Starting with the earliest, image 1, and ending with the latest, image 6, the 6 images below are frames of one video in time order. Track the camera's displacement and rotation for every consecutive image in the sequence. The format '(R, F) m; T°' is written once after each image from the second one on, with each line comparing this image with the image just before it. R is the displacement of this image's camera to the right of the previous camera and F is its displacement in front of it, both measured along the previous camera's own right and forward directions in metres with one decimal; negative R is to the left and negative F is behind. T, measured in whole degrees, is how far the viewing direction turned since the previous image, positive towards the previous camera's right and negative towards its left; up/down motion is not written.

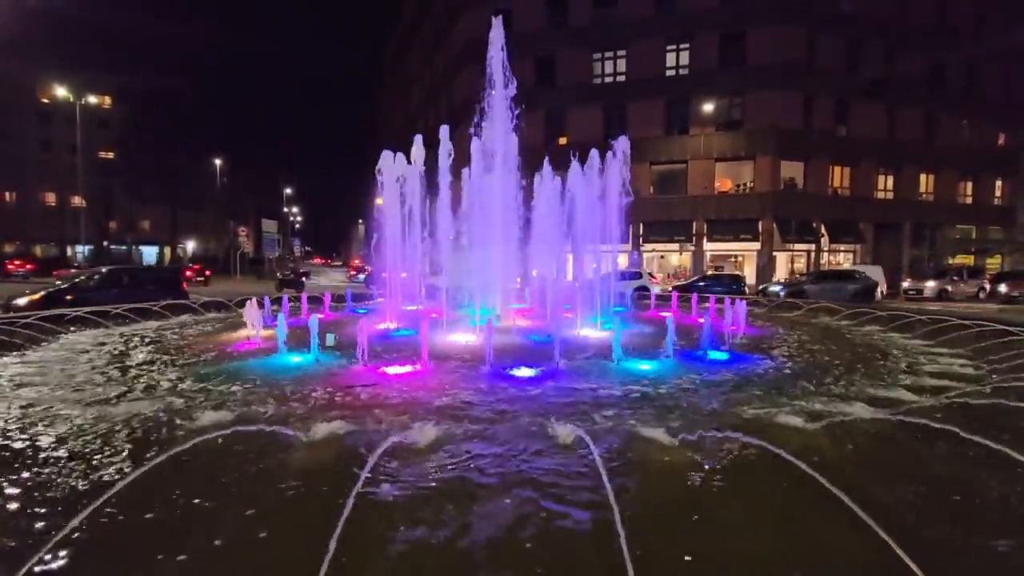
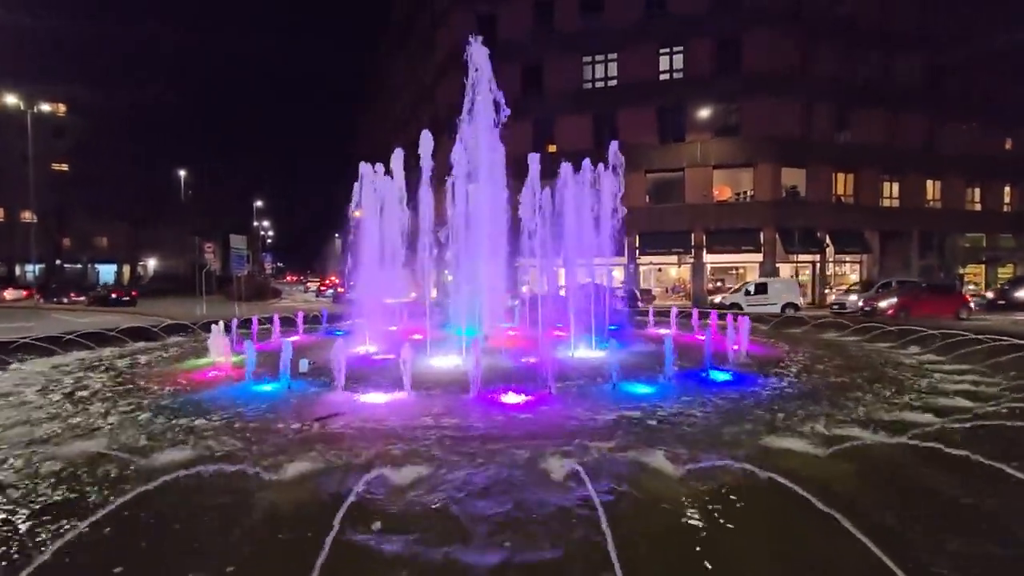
(-0.1, +0.7) m; +2°
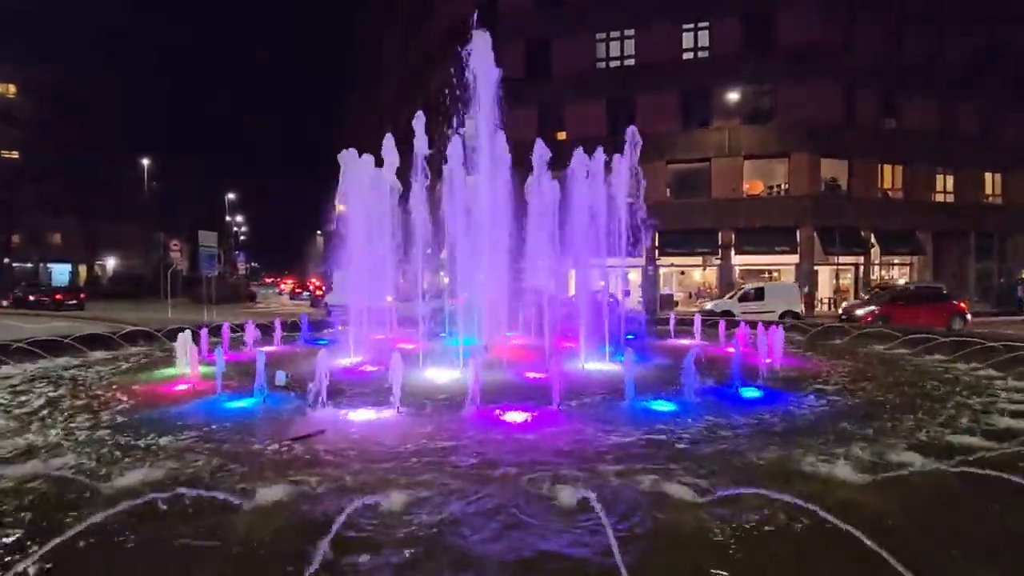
(0.0, +1.1) m; 0°
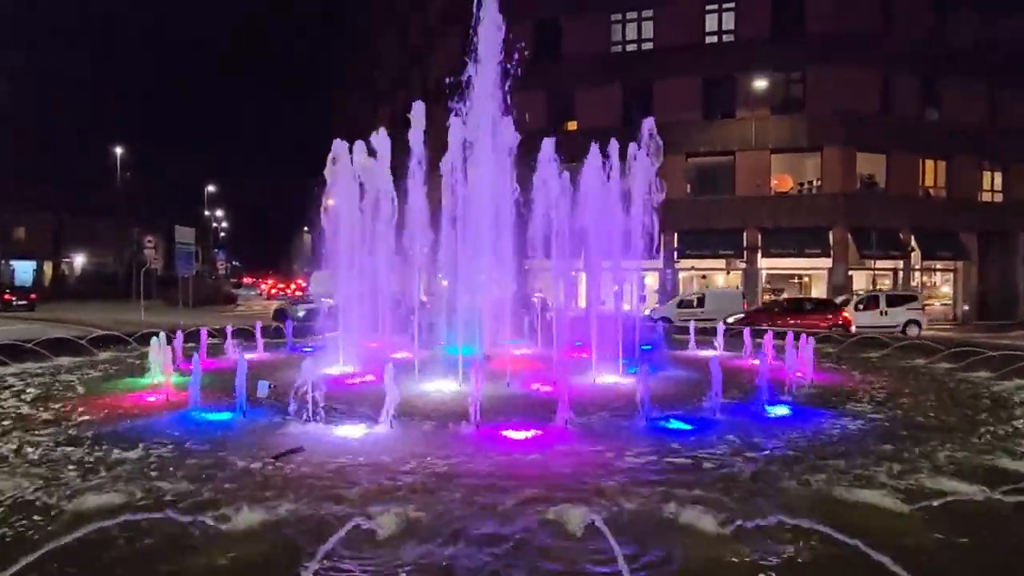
(0.0, +0.8) m; 0°
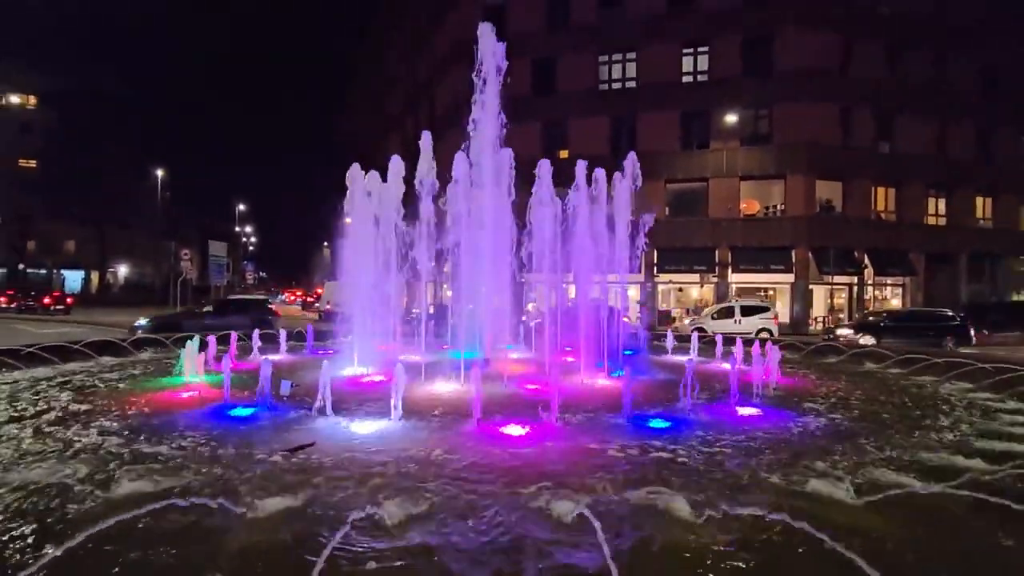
(0.0, -1.0) m; 0°
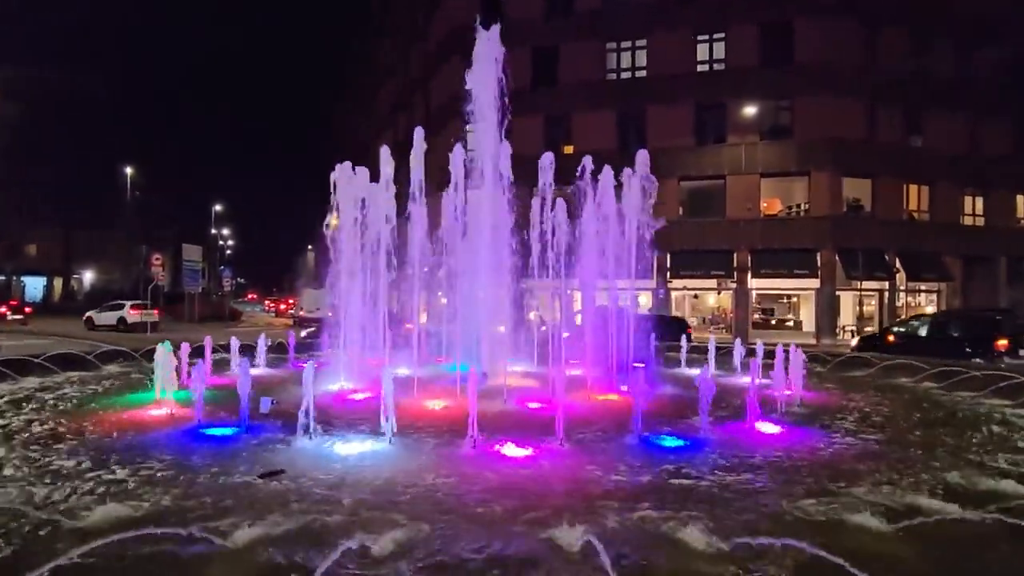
(0.0, +0.7) m; 0°
